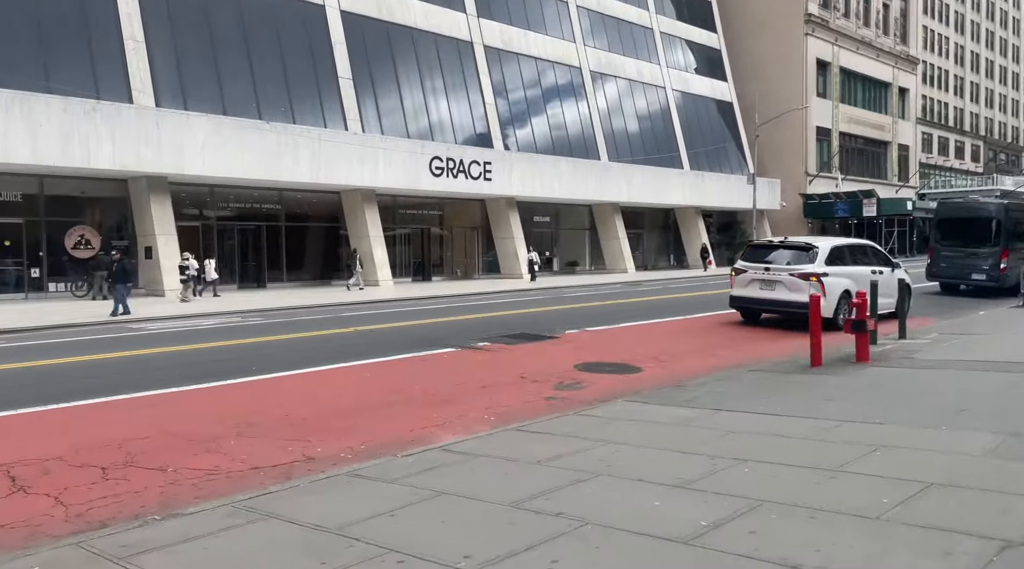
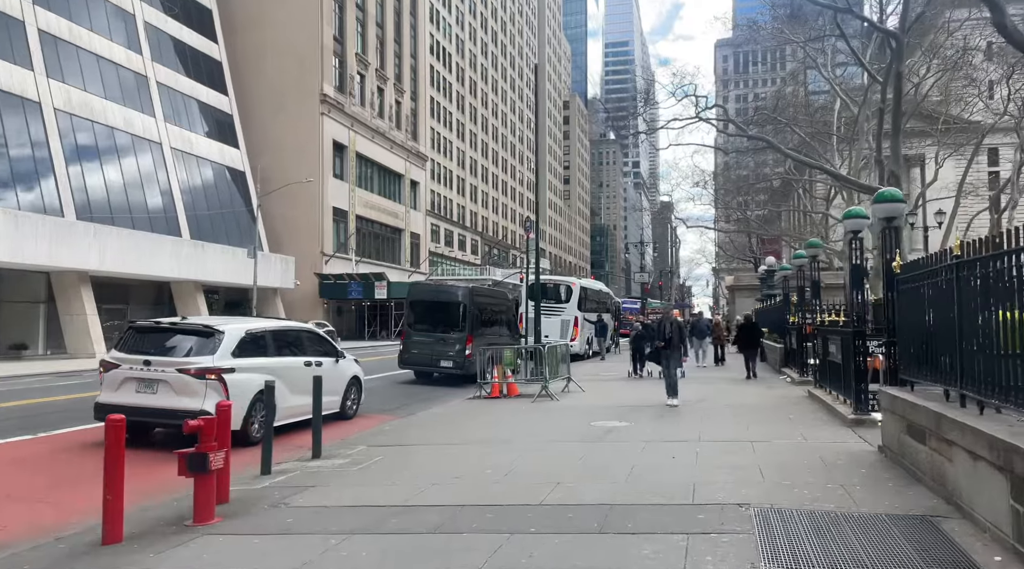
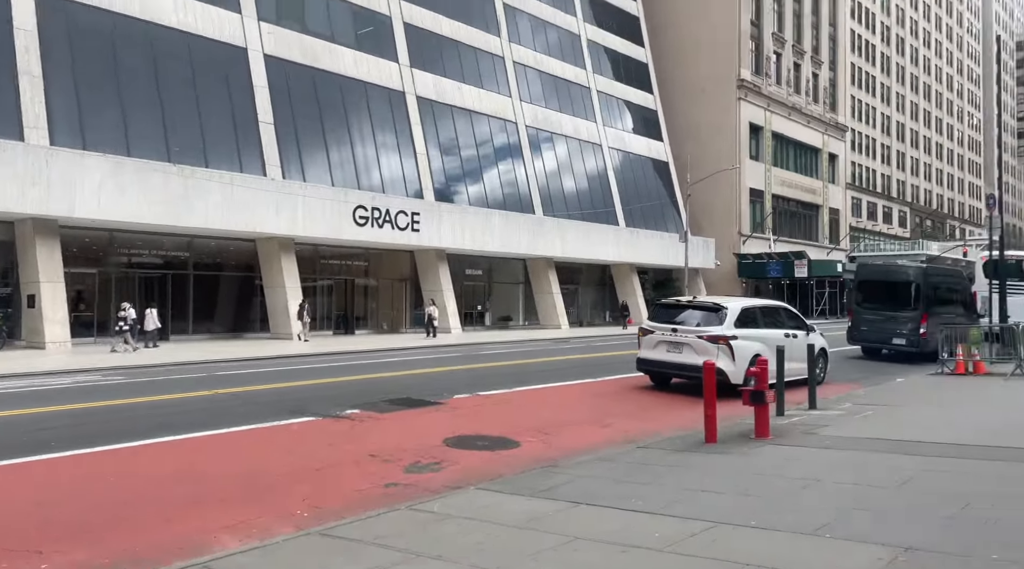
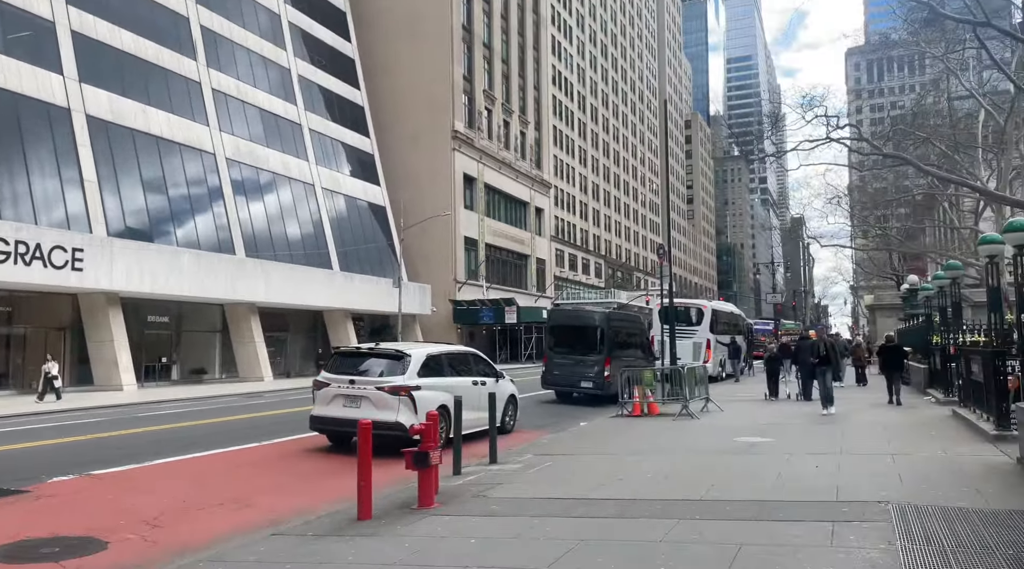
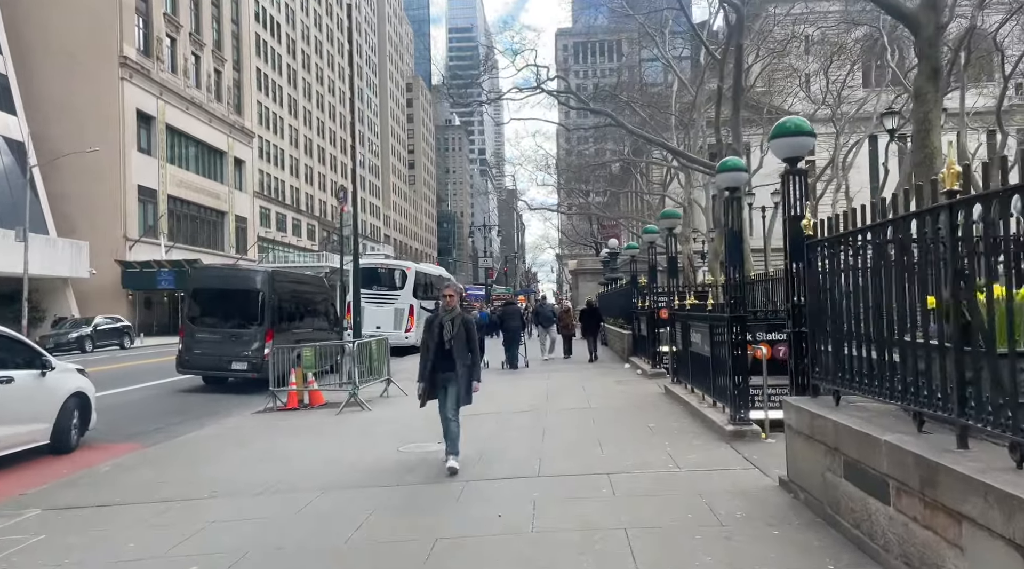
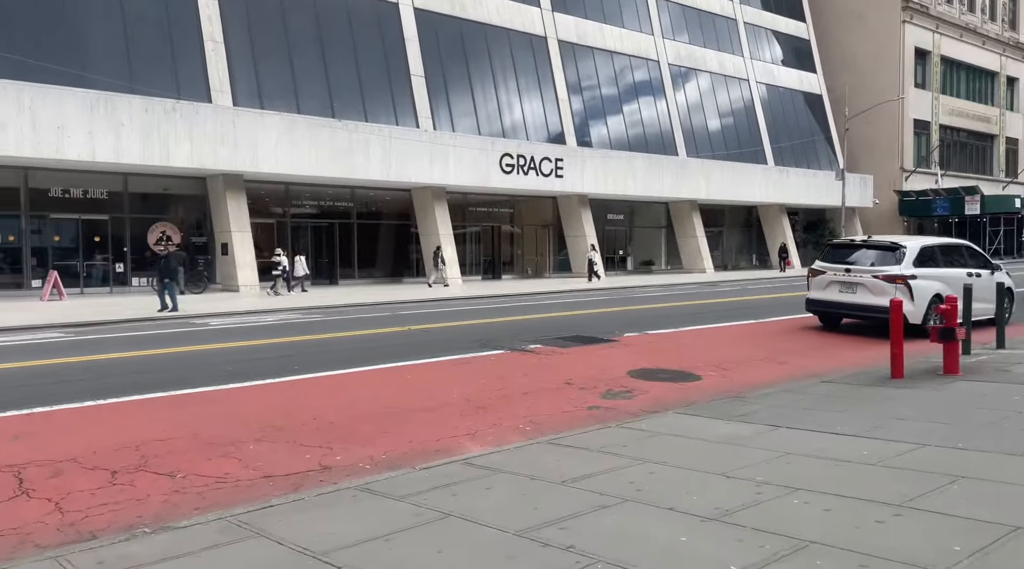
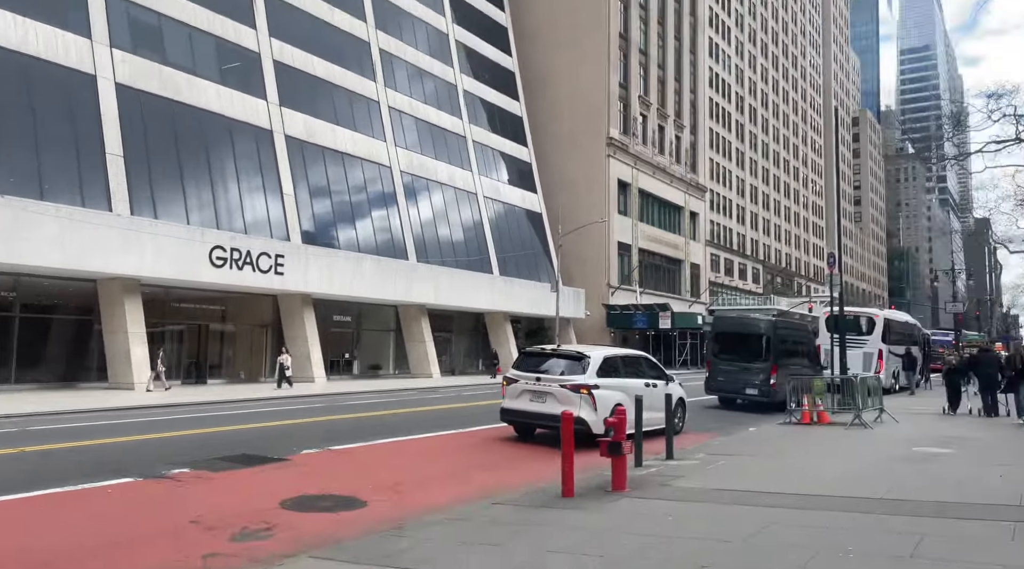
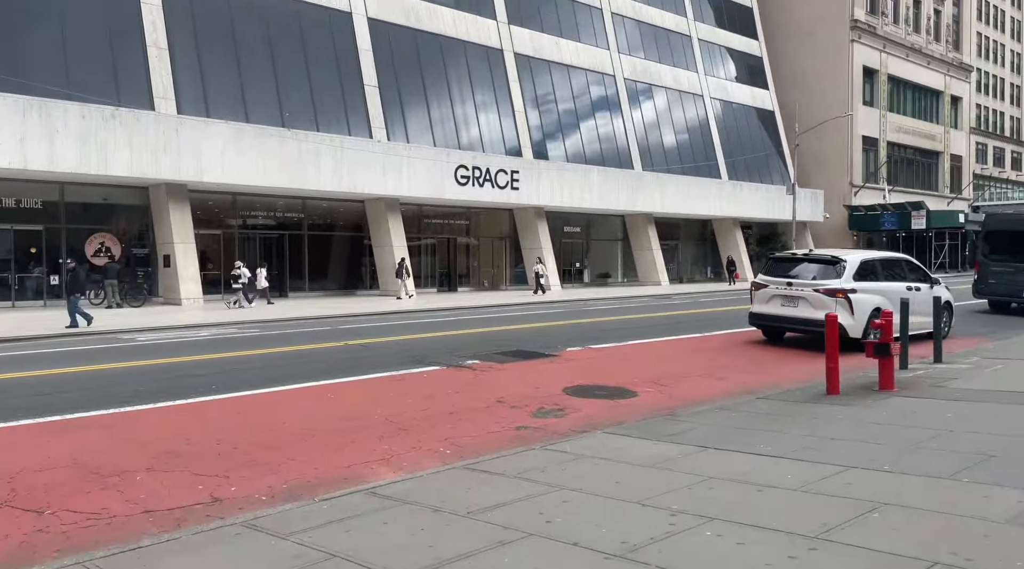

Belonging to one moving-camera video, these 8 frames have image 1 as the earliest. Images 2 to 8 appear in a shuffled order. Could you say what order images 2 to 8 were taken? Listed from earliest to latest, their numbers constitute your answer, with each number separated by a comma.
6, 8, 3, 7, 4, 2, 5
